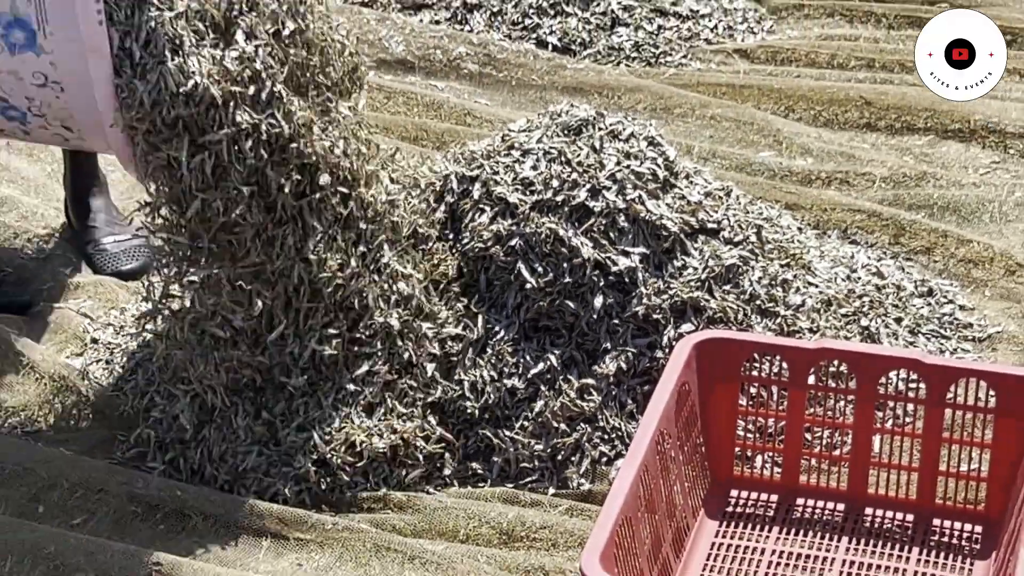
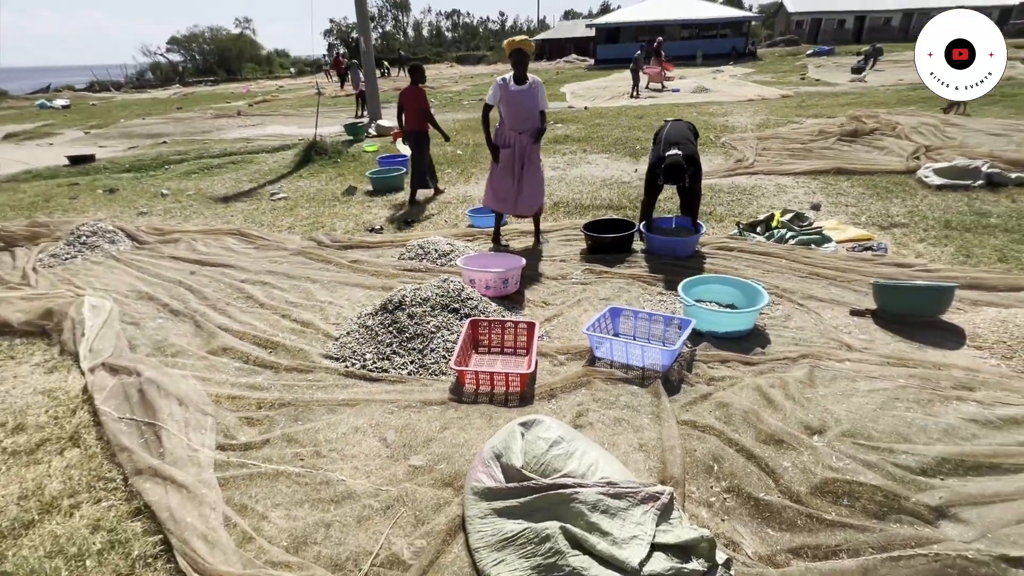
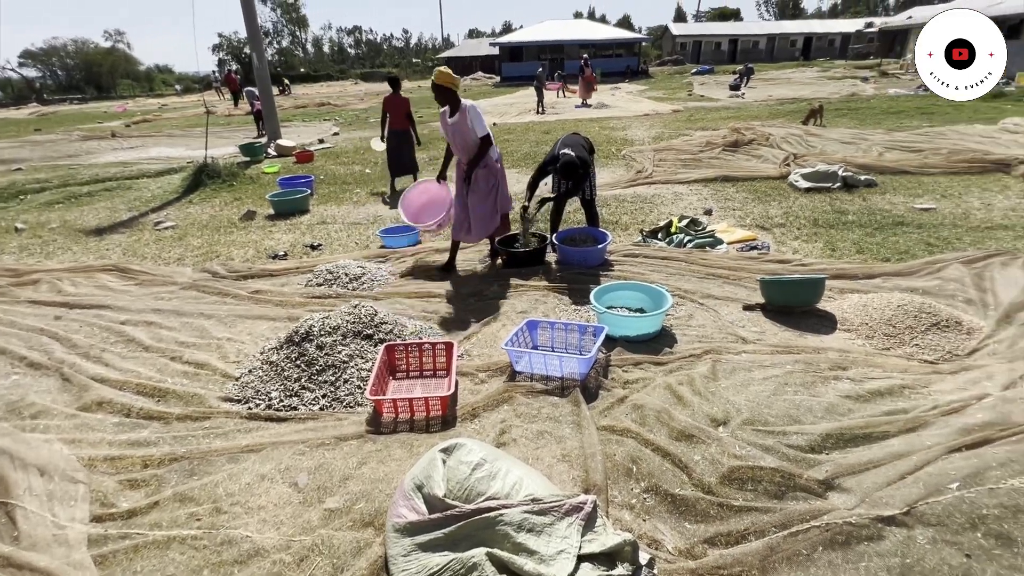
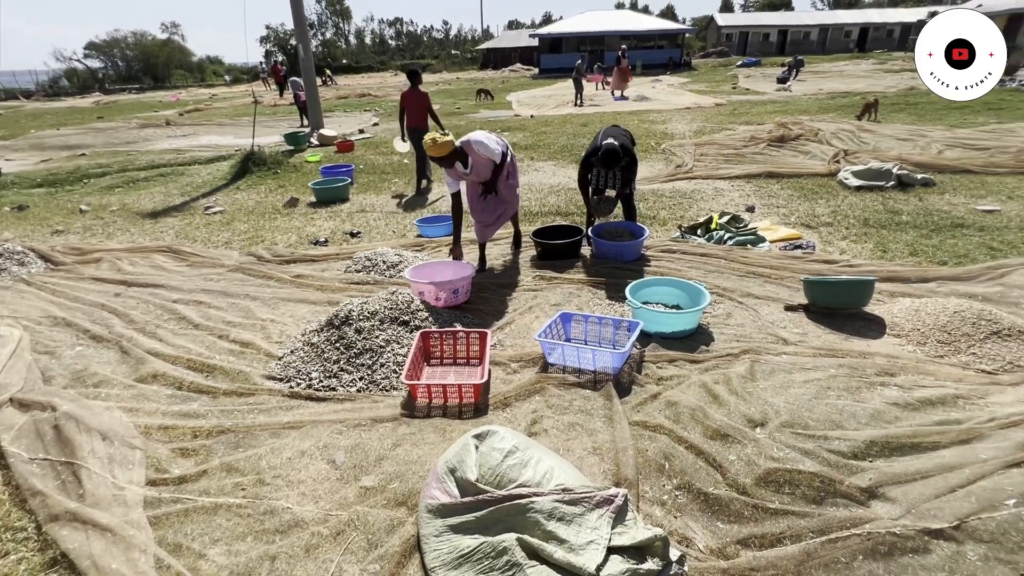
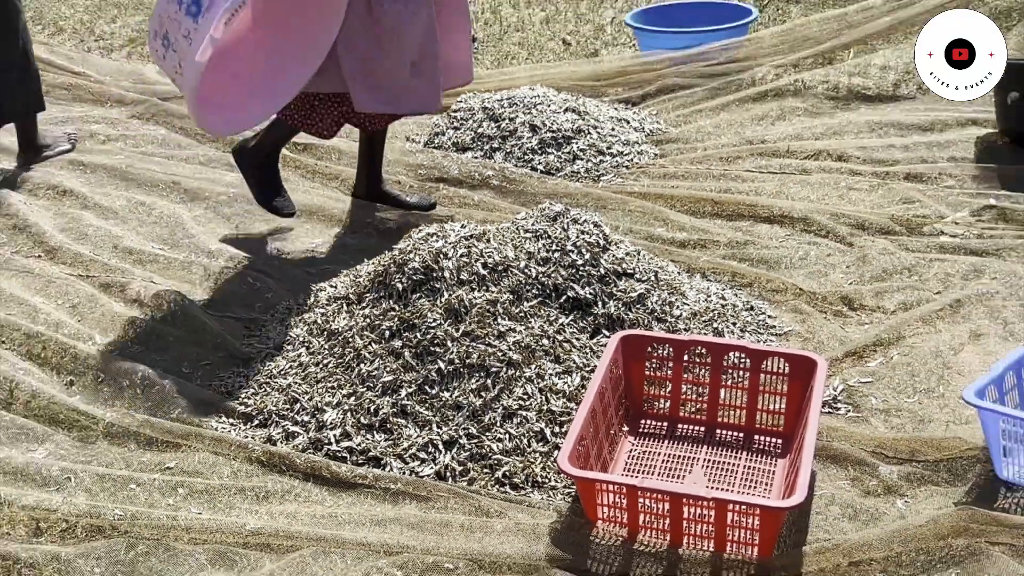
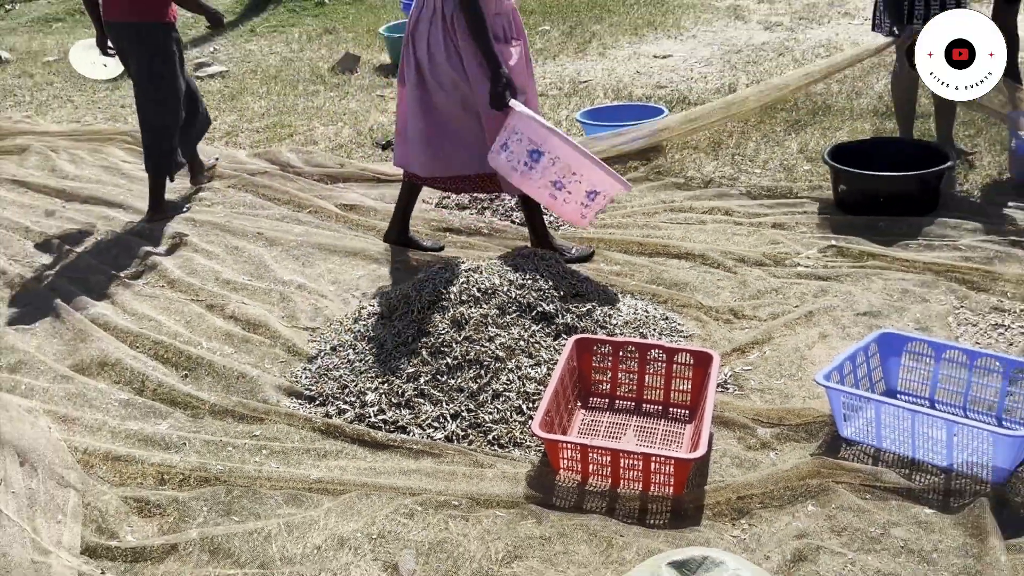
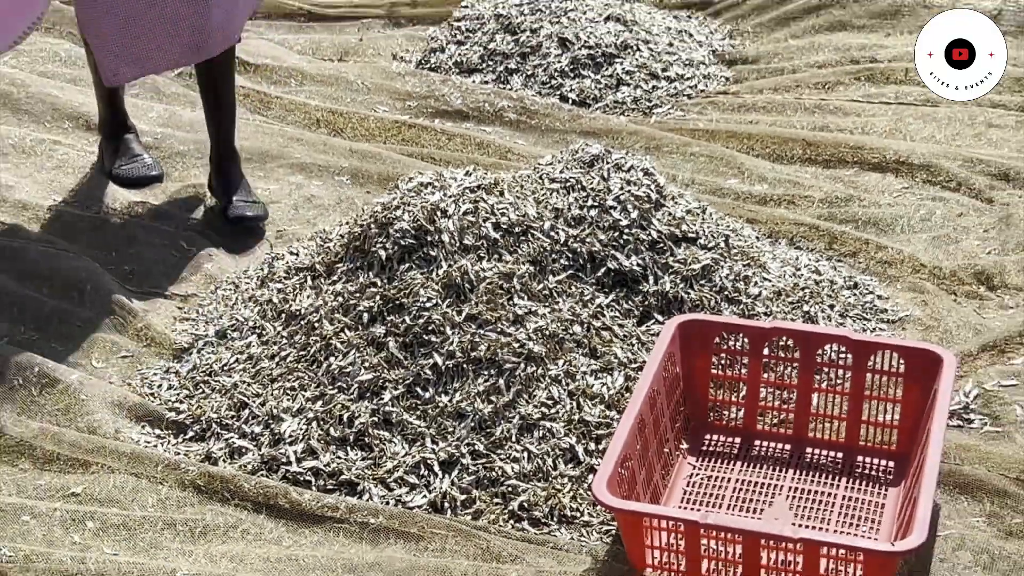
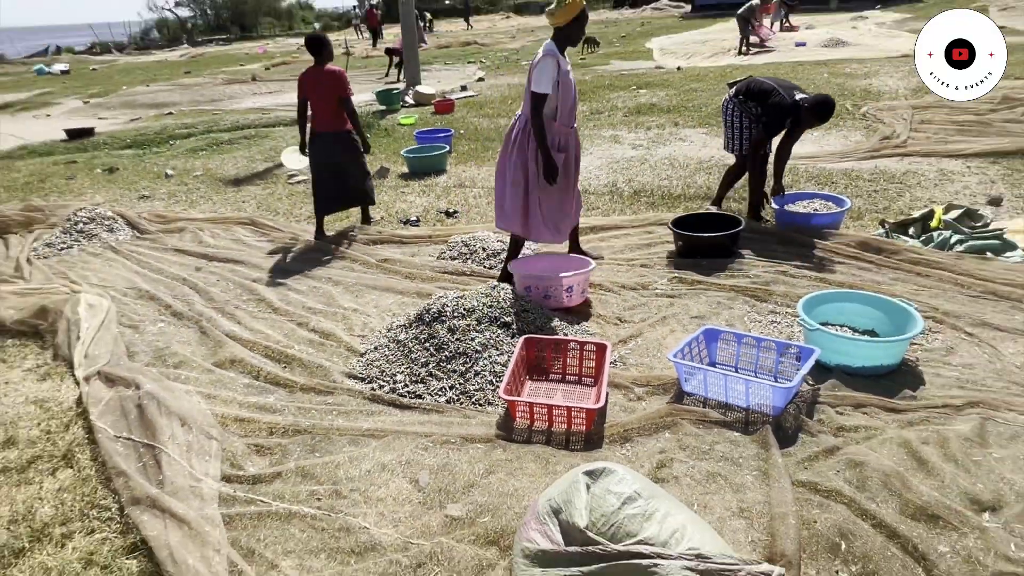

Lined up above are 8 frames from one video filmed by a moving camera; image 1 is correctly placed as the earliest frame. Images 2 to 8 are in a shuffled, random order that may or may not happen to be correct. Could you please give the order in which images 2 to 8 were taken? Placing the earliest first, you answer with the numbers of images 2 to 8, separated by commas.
7, 5, 6, 8, 2, 4, 3
